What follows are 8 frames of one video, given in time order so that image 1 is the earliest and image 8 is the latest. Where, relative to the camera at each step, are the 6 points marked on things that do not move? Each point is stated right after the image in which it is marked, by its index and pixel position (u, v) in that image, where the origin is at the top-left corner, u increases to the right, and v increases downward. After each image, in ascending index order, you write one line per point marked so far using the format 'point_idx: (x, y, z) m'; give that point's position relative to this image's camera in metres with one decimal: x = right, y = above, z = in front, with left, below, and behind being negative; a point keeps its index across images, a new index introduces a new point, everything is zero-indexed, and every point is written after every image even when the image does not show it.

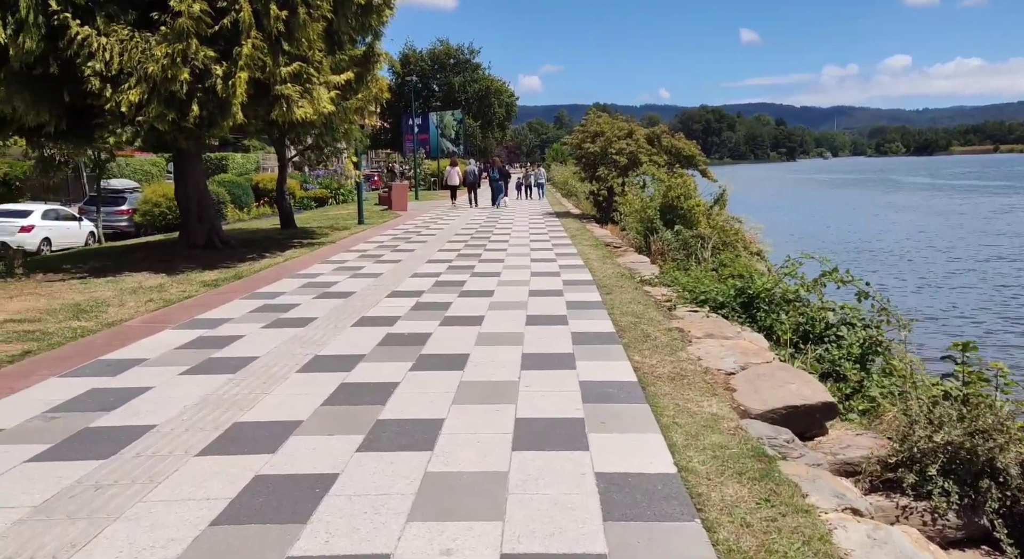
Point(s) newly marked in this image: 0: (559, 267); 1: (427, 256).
0: (+0.7, +0.1, +11.4) m
1: (-1.6, +0.4, +13.7) m
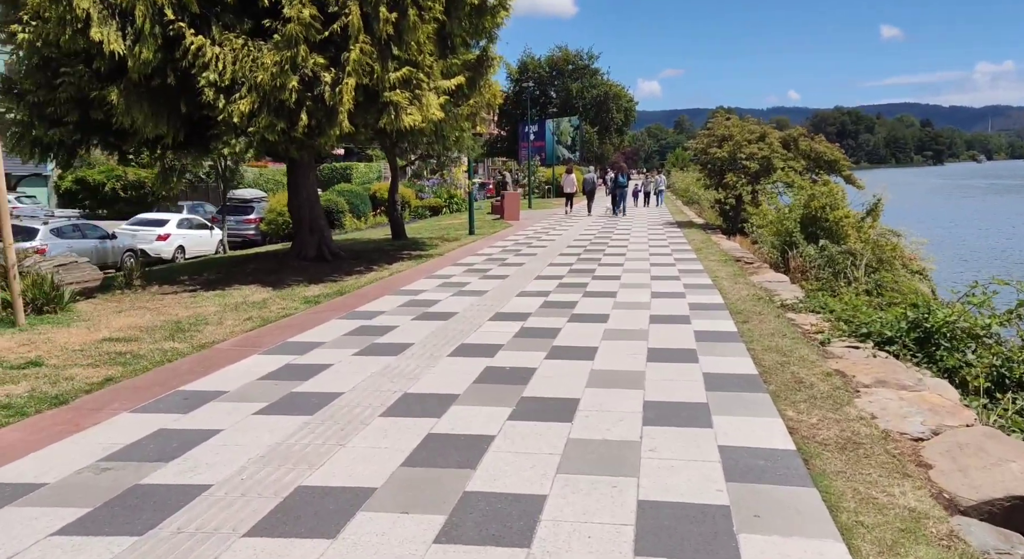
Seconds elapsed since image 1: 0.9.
0: (+2.3, -0.1, +10.3) m
1: (+0.4, +0.1, +12.9) m
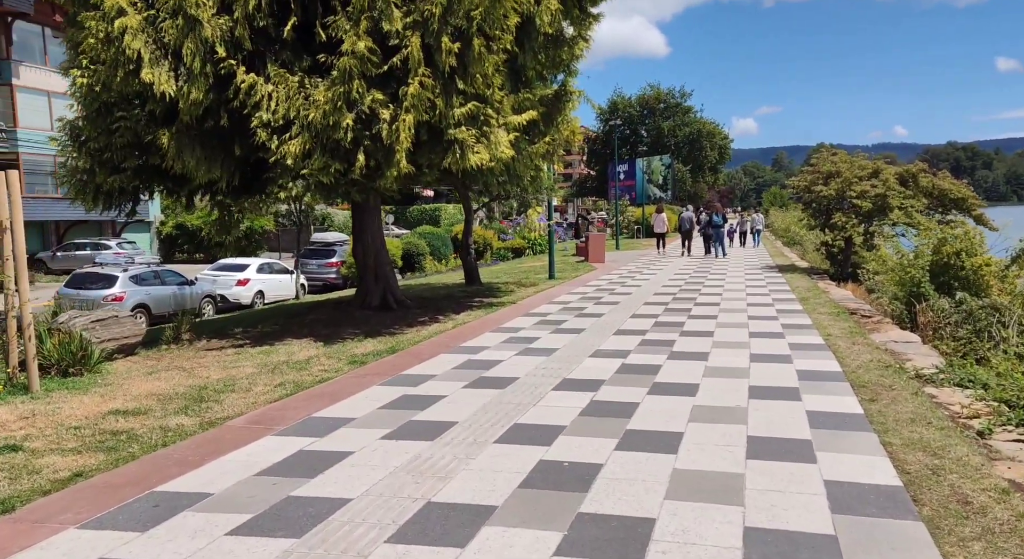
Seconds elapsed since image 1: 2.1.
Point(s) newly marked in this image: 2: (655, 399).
0: (+3.1, -0.8, +8.8) m
1: (+1.6, -0.7, +11.6) m
2: (+1.2, -1.0, +6.5) m
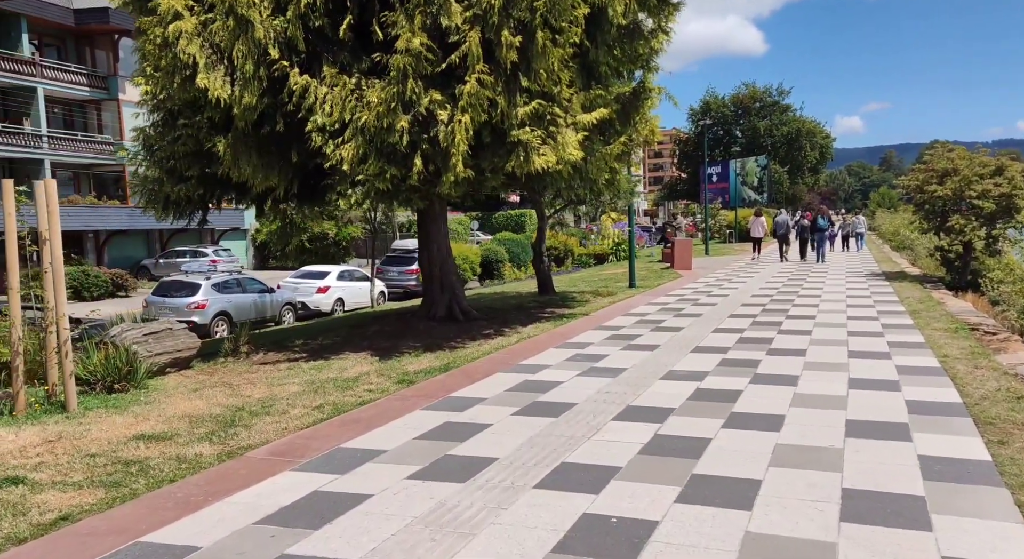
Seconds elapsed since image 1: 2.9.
0: (+3.8, -0.9, +7.7) m
1: (+2.6, -0.8, +10.6) m
2: (+1.6, -1.1, +5.6) m
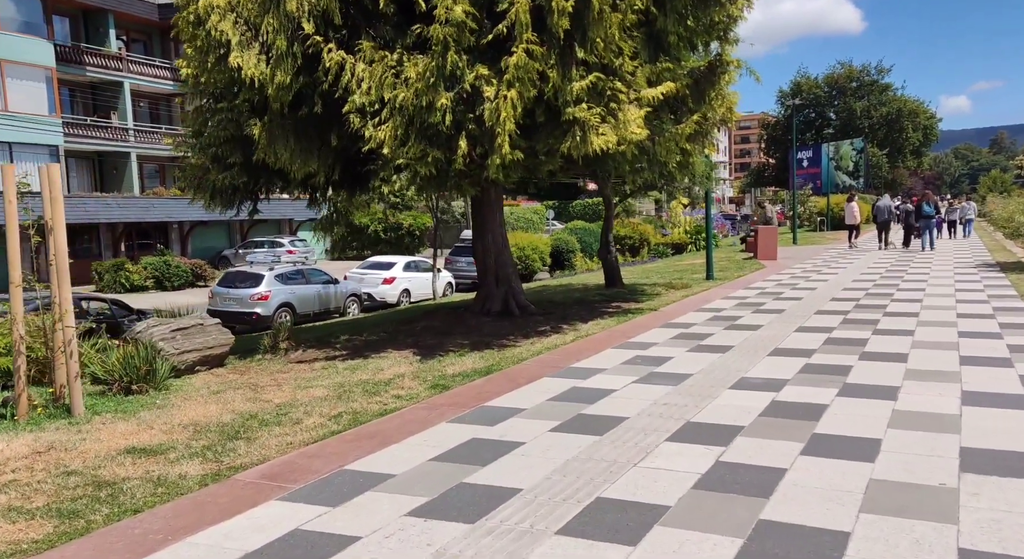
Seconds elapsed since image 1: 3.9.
0: (+4.2, -0.9, +6.5) m
1: (+3.3, -0.7, +9.5) m
2: (+1.8, -1.1, +4.6) m
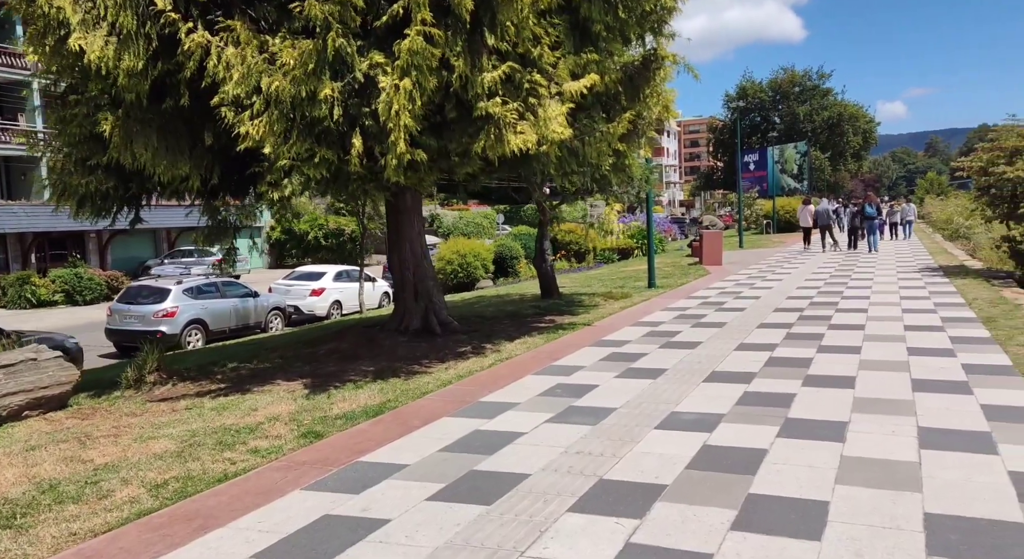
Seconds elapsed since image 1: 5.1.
0: (+3.4, -1.0, +5.6) m
1: (+2.3, -0.9, +8.5) m
2: (+1.1, -1.2, +3.6) m
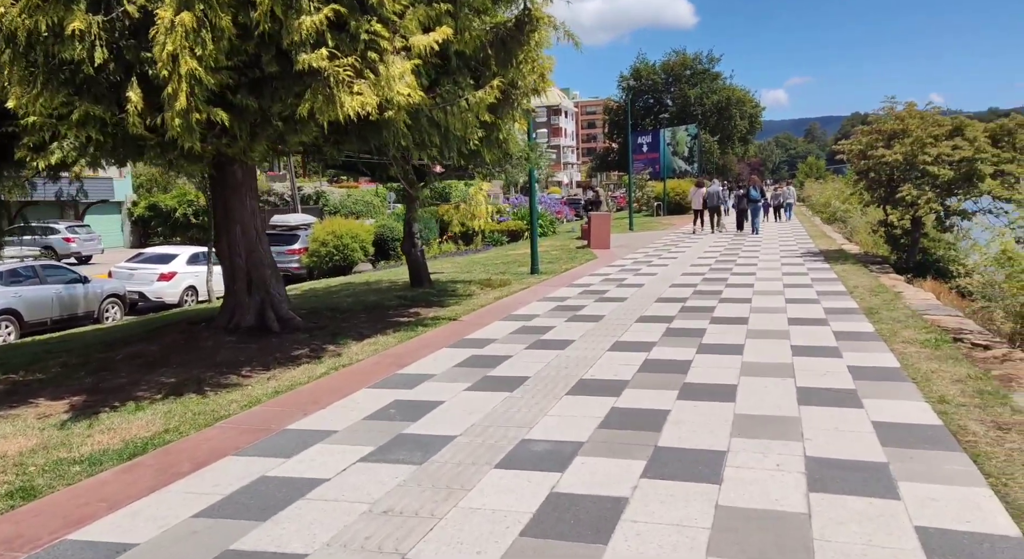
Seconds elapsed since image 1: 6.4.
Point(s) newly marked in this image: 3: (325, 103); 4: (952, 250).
0: (+2.2, -1.0, +4.7) m
1: (+0.8, -0.8, +7.5) m
2: (+0.2, -1.3, +2.5) m
3: (-1.5, +1.4, +6.0) m
4: (+9.5, +0.7, +16.7) m
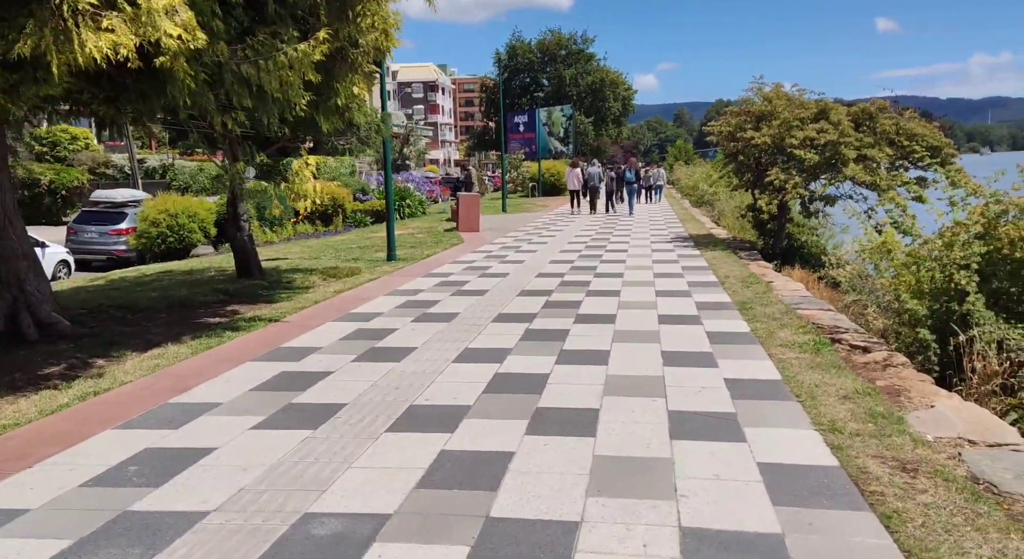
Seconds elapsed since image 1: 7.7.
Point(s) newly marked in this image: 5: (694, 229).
0: (+1.2, -1.1, +3.6) m
1: (-0.7, -0.8, +6.1) m
2: (-0.4, -1.4, +1.1) m
3: (-2.7, +1.4, +4.2) m
4: (+6.5, +0.9, +16.5) m
5: (+4.6, +1.2, +19.6) m
